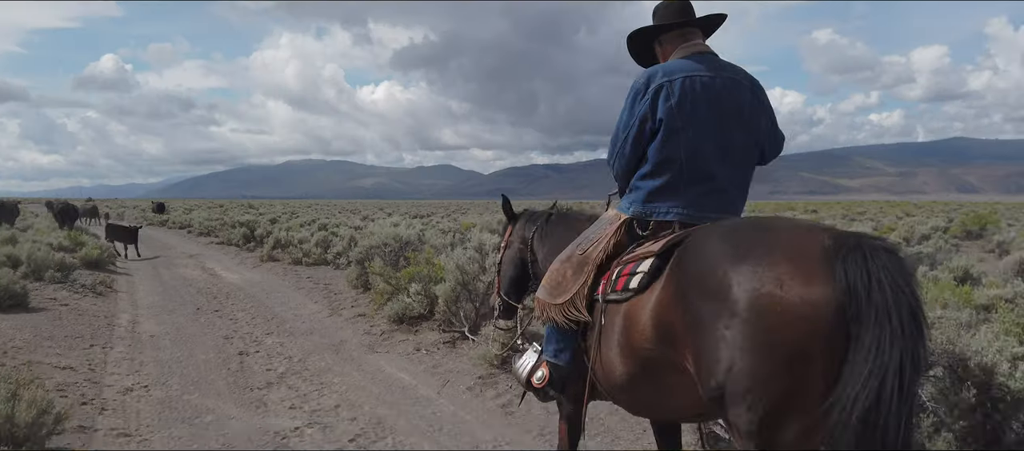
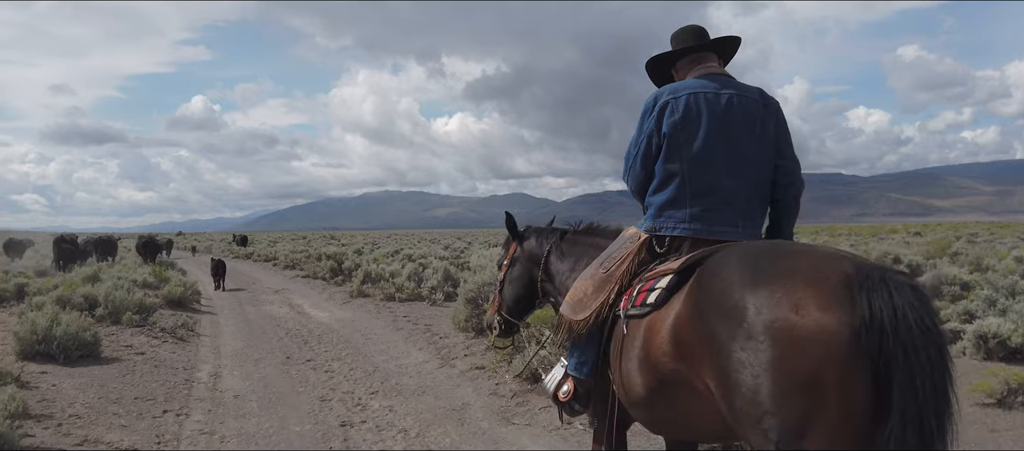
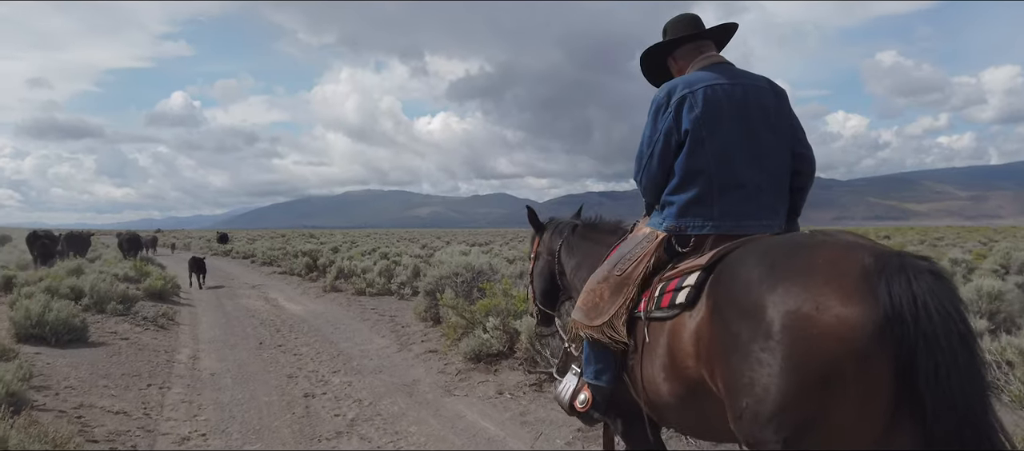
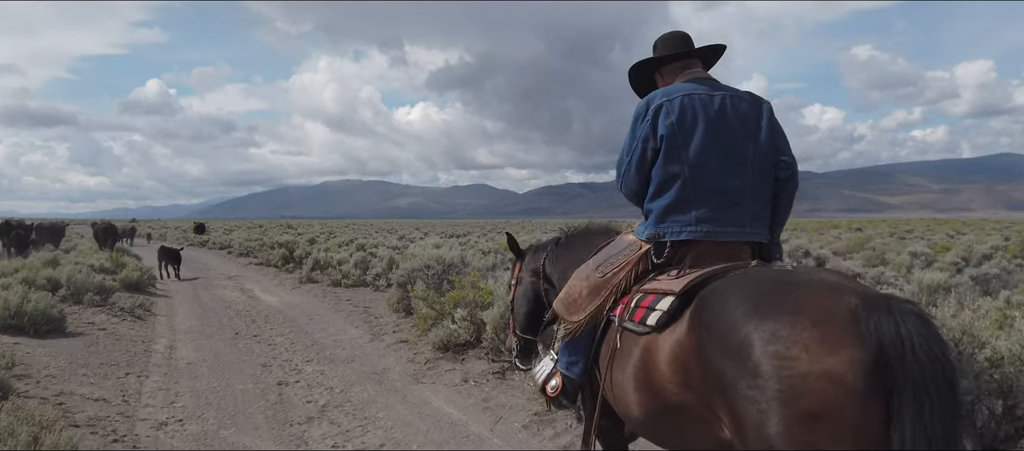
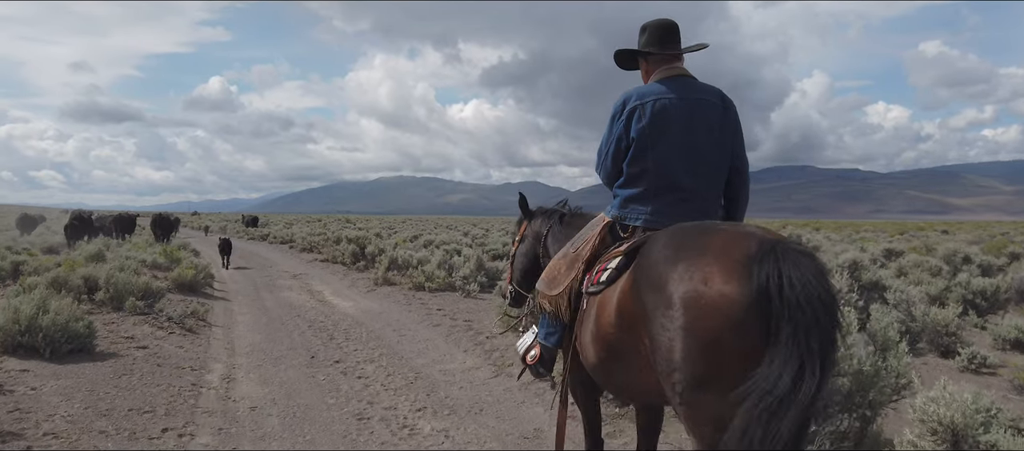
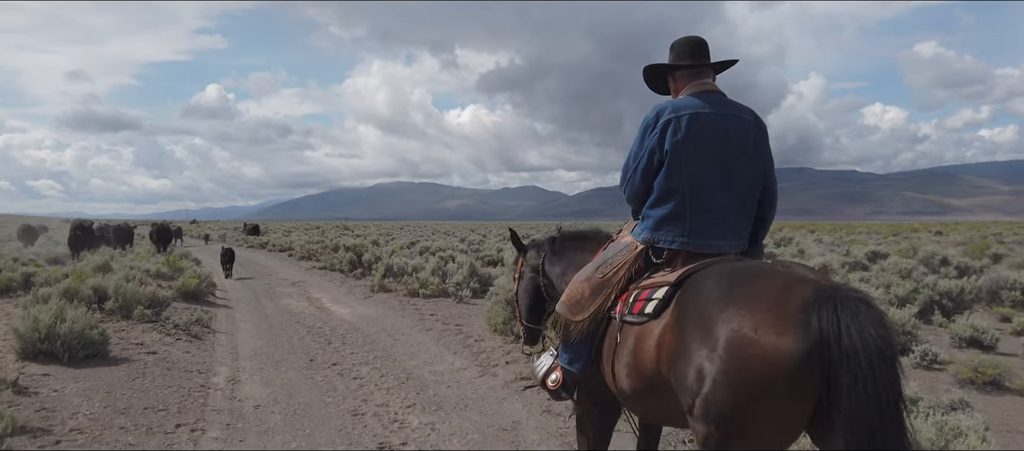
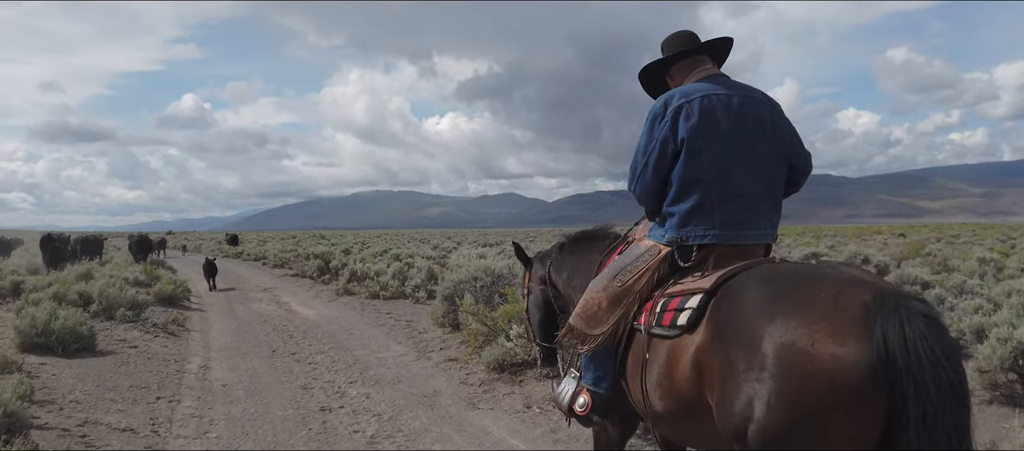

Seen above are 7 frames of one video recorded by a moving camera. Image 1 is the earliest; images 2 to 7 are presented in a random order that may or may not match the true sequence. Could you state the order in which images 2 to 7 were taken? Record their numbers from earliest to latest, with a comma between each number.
4, 3, 7, 2, 6, 5
